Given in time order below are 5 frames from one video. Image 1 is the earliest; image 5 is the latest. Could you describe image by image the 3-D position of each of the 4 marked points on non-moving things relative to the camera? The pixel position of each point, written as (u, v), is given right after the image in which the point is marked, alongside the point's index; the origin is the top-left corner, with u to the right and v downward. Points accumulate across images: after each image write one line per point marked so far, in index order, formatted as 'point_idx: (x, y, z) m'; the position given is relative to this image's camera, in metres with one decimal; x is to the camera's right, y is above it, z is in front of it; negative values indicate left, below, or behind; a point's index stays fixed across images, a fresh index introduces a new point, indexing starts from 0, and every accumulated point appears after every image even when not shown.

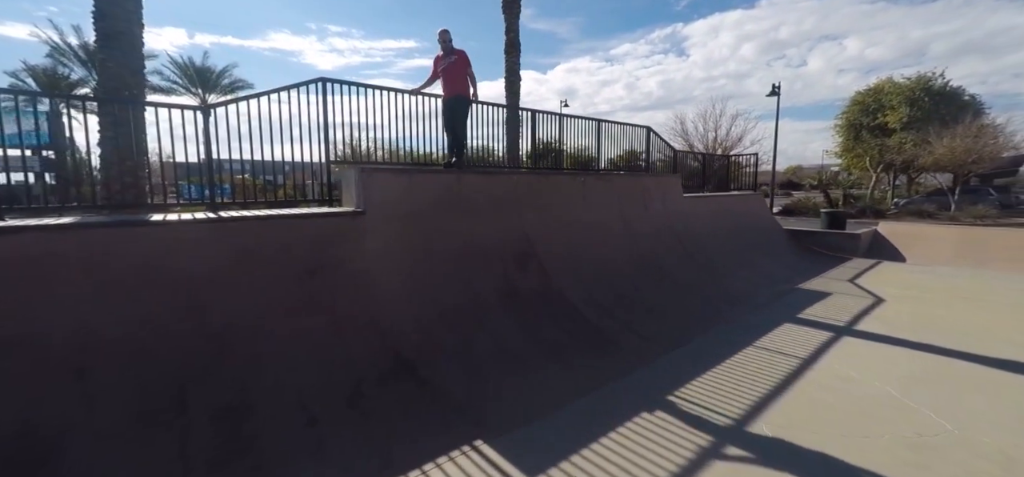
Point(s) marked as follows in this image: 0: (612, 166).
0: (+2.2, +1.6, +9.5) m
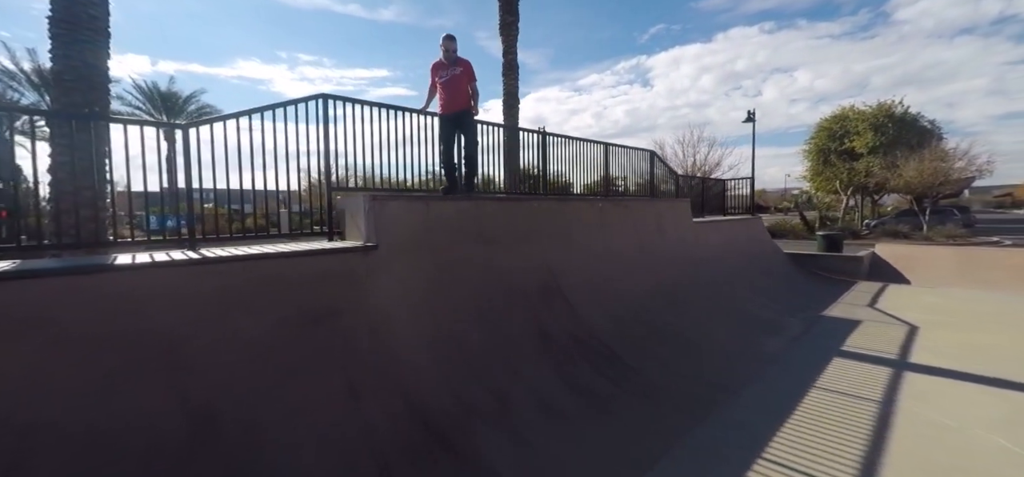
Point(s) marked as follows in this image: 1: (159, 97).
0: (+2.2, +1.1, +9.2) m
1: (-12.8, +5.2, +15.5) m
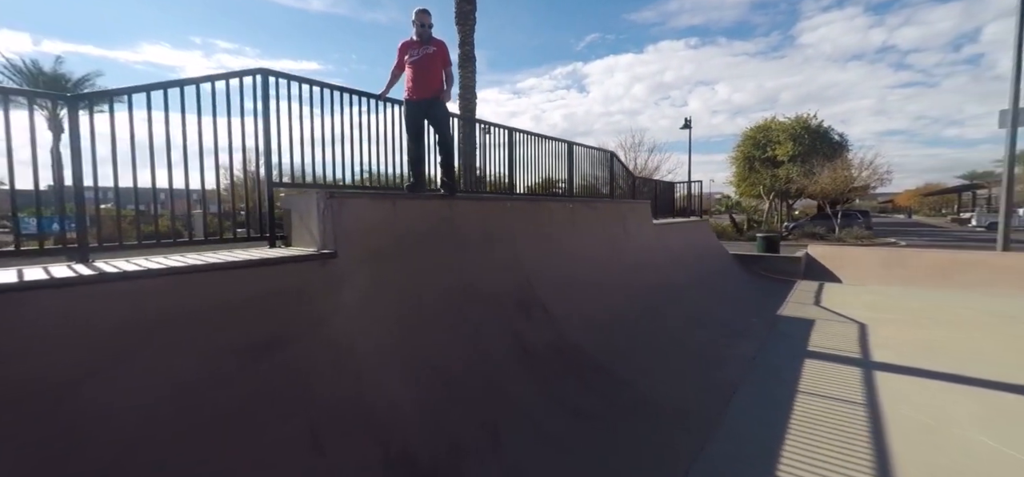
0: (+1.4, +1.0, +9.0) m
1: (-14.4, +5.1, +13.2) m
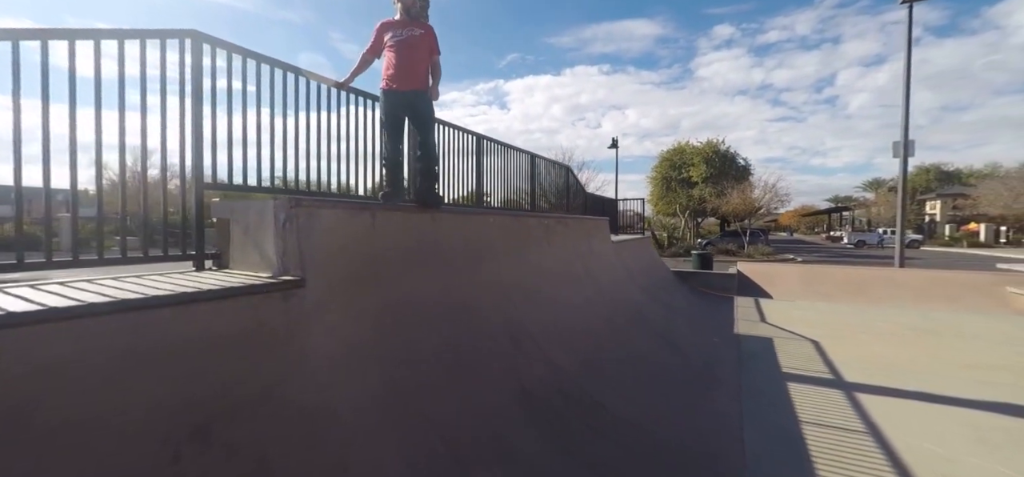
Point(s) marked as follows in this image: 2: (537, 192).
0: (+0.5, +0.7, +8.5) m
1: (-15.8, +4.8, +9.9) m
2: (+0.5, +0.9, +8.6) m
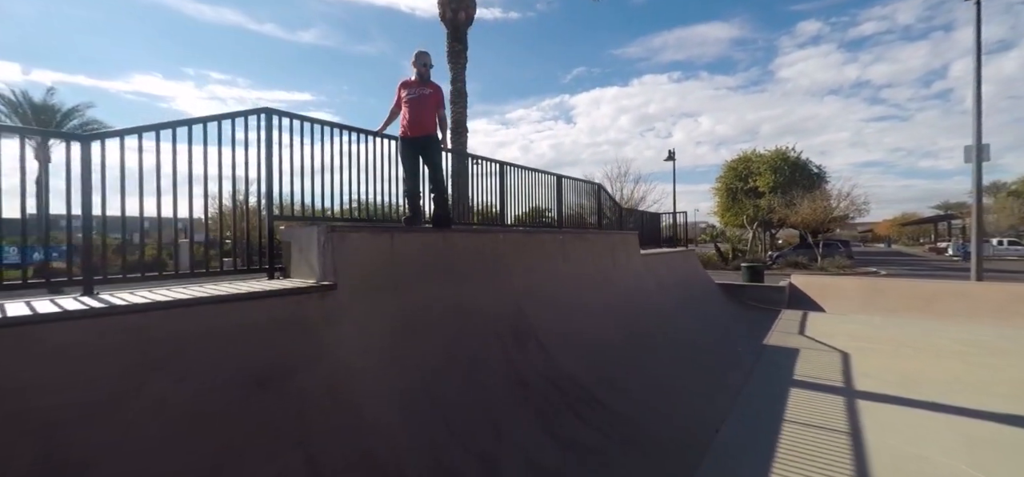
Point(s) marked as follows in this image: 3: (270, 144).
0: (+1.2, +0.4, +9.2) m
1: (-14.7, +4.2, +13.2) m
2: (+1.2, +0.7, +9.3) m
3: (-2.3, +0.9, +4.1) m
